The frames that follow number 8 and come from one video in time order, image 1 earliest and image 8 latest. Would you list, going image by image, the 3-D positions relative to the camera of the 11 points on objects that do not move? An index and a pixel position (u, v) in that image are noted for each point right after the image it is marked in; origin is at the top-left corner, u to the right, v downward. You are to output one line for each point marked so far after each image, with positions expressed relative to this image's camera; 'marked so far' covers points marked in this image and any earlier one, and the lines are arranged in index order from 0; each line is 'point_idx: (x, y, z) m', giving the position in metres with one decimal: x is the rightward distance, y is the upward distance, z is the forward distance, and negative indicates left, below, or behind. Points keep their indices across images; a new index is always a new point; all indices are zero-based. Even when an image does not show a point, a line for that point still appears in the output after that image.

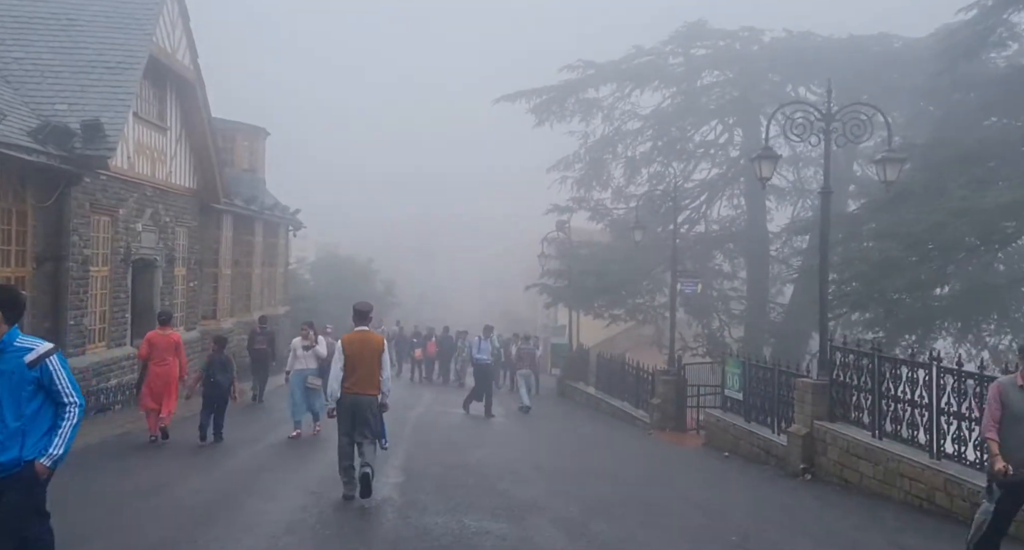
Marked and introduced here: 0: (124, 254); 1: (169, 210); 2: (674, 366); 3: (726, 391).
0: (-7.7, +0.4, +17.4) m
1: (-7.8, +1.5, +19.9) m
2: (+3.2, -1.8, +17.4) m
3: (+3.4, -1.9, +14.1) m
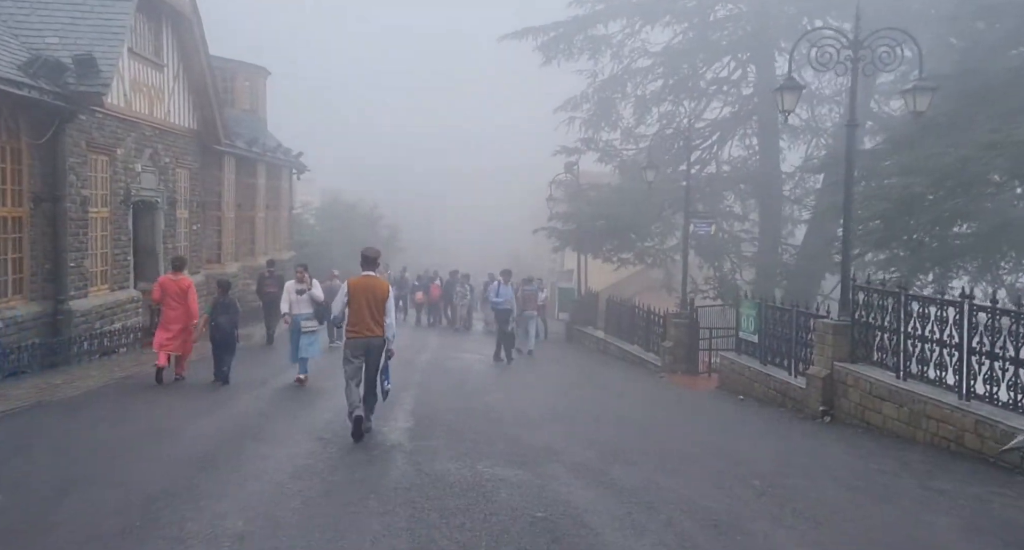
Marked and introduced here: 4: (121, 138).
0: (-7.5, +1.5, +17.0) m
1: (-7.6, +2.7, +19.4) m
2: (+3.4, -0.7, +17.1) m
3: (+3.6, -0.9, +13.8) m
4: (-7.4, +2.6, +16.7) m
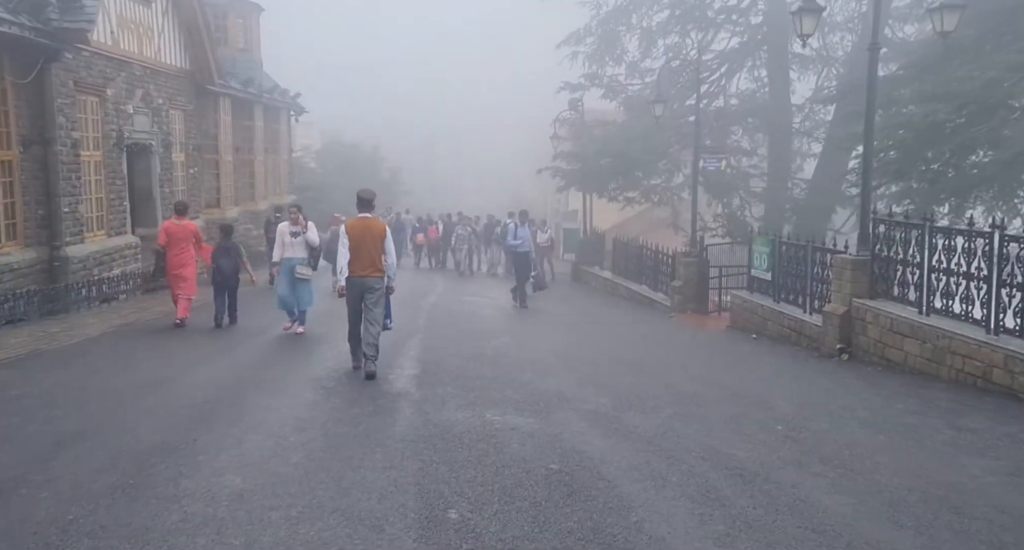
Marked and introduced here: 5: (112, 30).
0: (-7.5, +2.6, +16.6) m
1: (-7.5, +3.9, +18.9) m
2: (+3.5, +0.5, +16.7) m
3: (+3.7, +0.1, +13.4) m
4: (-7.4, +3.6, +16.2) m
5: (-7.3, +4.5, +16.1) m
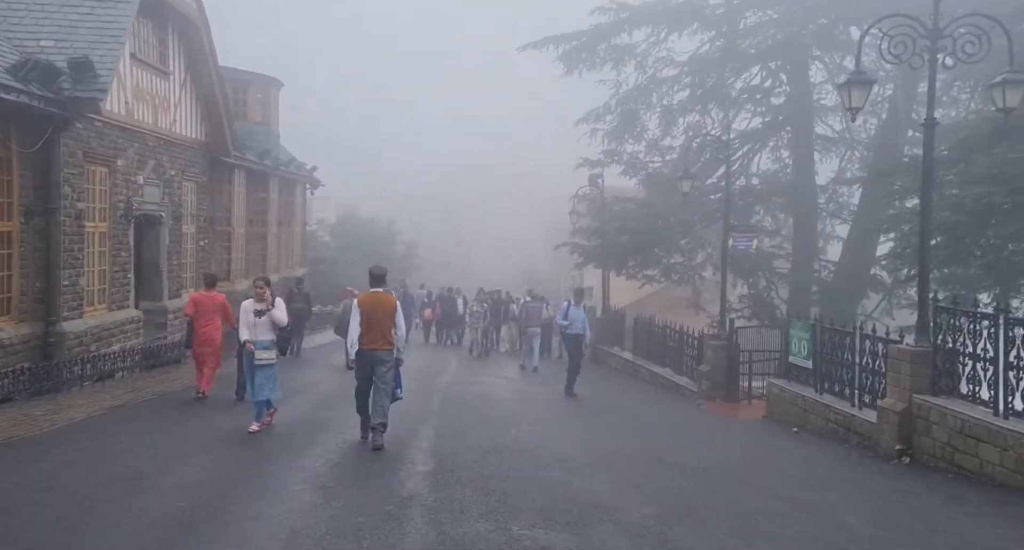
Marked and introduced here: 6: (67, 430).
0: (-7.1, +1.2, +16.1) m
1: (-7.1, +2.4, +18.5) m
2: (+3.8, -1.0, +15.9) m
3: (+4.0, -1.2, +12.6) m
4: (-7.0, +2.3, +15.8) m
5: (-6.9, +3.1, +15.7) m
6: (-4.6, -1.6, +9.0) m
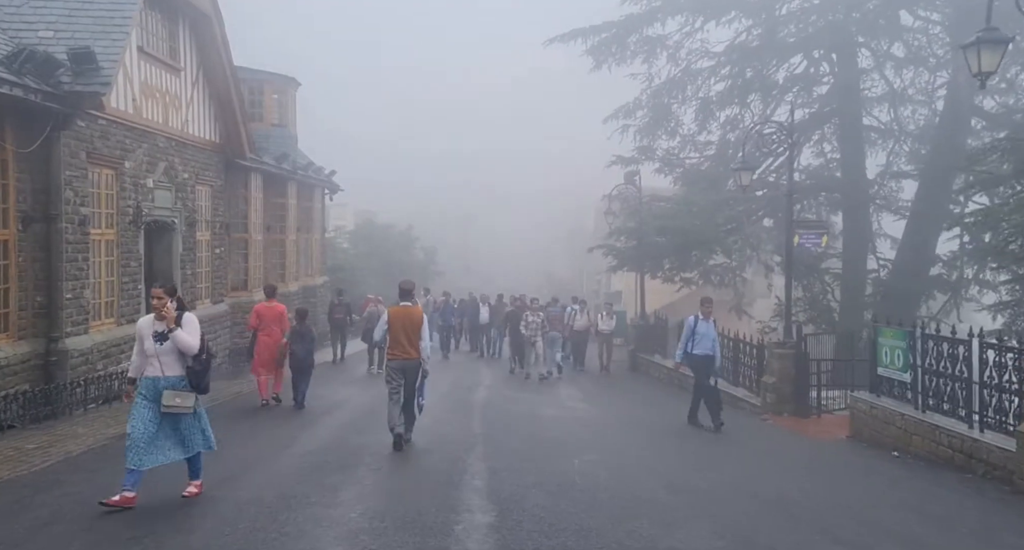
0: (-6.4, +1.0, +14.8) m
1: (-6.4, +2.2, +17.2) m
2: (+4.5, -1.0, +14.4) m
3: (+4.6, -1.2, +11.1) m
4: (-6.3, +2.1, +14.6) m
5: (-6.3, +2.9, +14.5) m
6: (-4.0, -1.7, +7.8) m
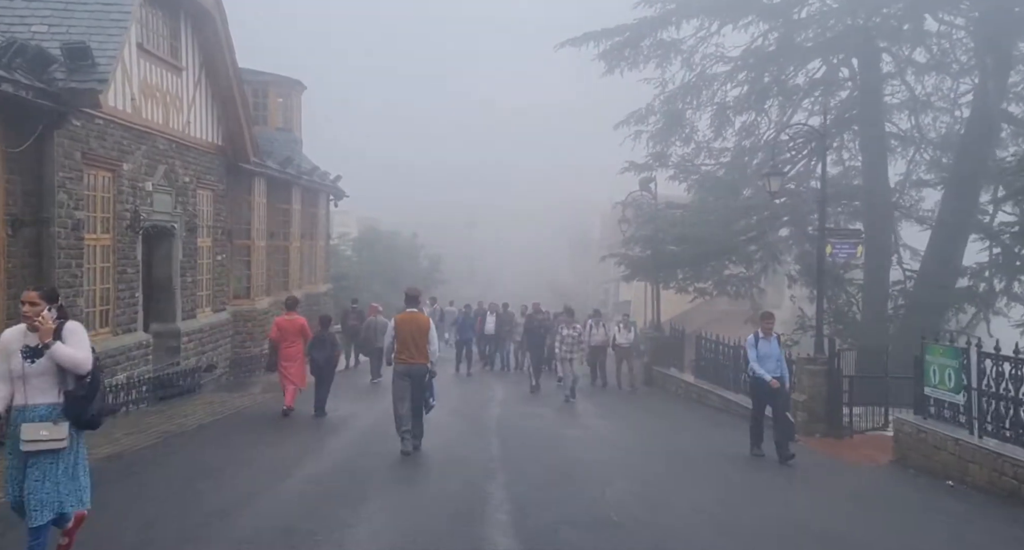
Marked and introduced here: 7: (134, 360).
0: (-6.1, +0.9, +14.2) m
1: (-6.1, +2.0, +16.6) m
2: (+4.8, -1.2, +13.7) m
3: (+4.9, -1.4, +10.4) m
4: (-6.1, +2.0, +13.9) m
5: (-6.0, +2.8, +13.9) m
6: (-3.7, -1.8, +7.0) m
7: (-6.1, -1.4, +14.1) m
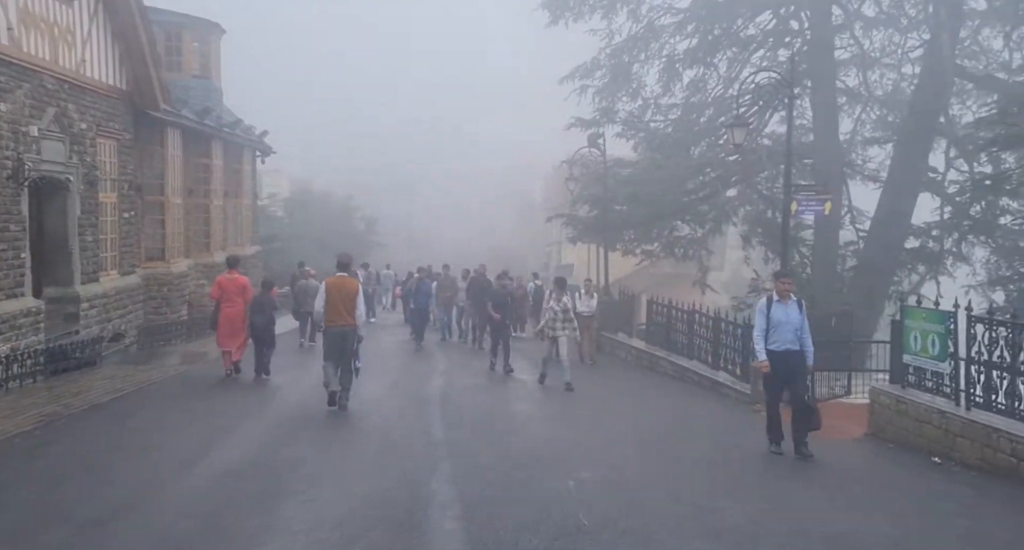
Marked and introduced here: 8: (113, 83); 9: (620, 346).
0: (-7.0, +1.5, +12.4) m
1: (-7.1, +2.7, +14.7) m
2: (+3.9, -0.6, +12.8) m
3: (+4.2, -0.9, +9.5) m
4: (-6.9, +2.5, +12.0) m
5: (-6.8, +3.4, +12.0) m
6: (-4.1, -1.5, +5.5) m
7: (-6.9, -0.8, +12.4) m
8: (-7.3, +3.5, +16.0) m
9: (+2.4, -1.6, +19.9) m
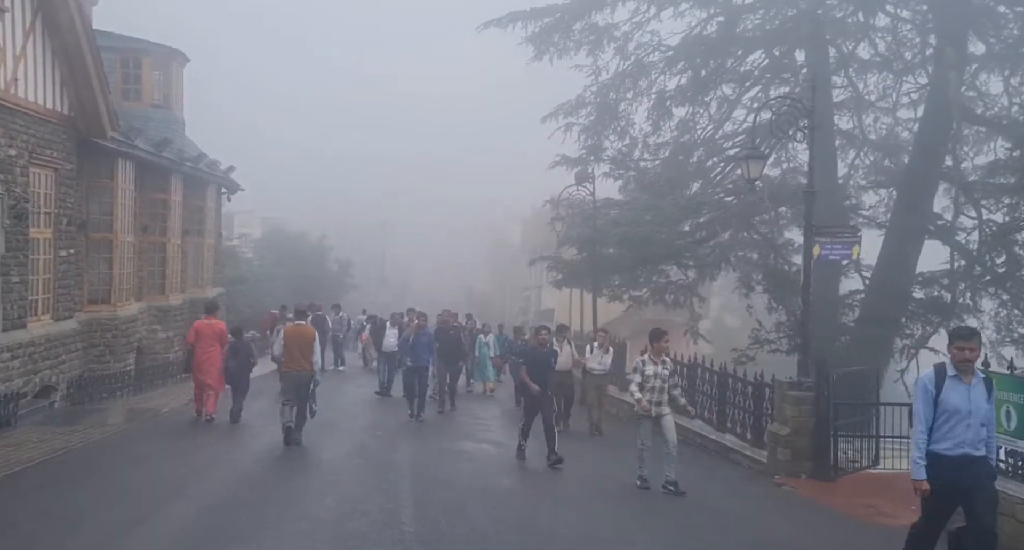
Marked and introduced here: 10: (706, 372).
0: (-7.2, +0.9, +10.7) m
1: (-7.4, +2.0, +13.1) m
2: (+3.7, -1.3, +11.3) m
3: (+4.1, -1.4, +8.0) m
4: (-7.1, +2.0, +10.4) m
5: (-7.0, +2.9, +10.4) m
6: (-4.1, -1.7, +3.8) m
7: (-7.1, -1.3, +10.6) m
8: (-7.5, +2.8, +14.4) m
9: (+2.0, -2.6, +18.3) m
10: (+3.0, -1.5, +14.0) m
